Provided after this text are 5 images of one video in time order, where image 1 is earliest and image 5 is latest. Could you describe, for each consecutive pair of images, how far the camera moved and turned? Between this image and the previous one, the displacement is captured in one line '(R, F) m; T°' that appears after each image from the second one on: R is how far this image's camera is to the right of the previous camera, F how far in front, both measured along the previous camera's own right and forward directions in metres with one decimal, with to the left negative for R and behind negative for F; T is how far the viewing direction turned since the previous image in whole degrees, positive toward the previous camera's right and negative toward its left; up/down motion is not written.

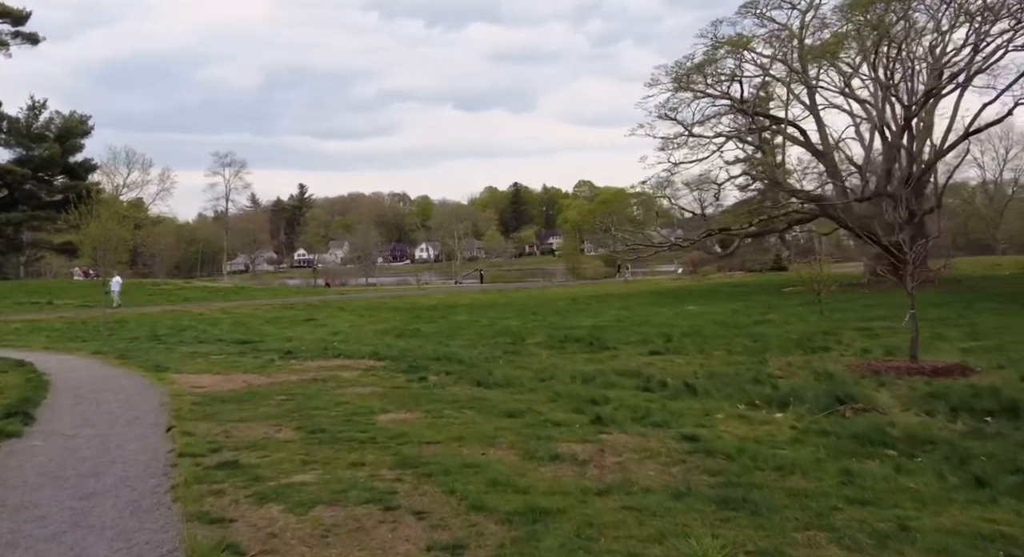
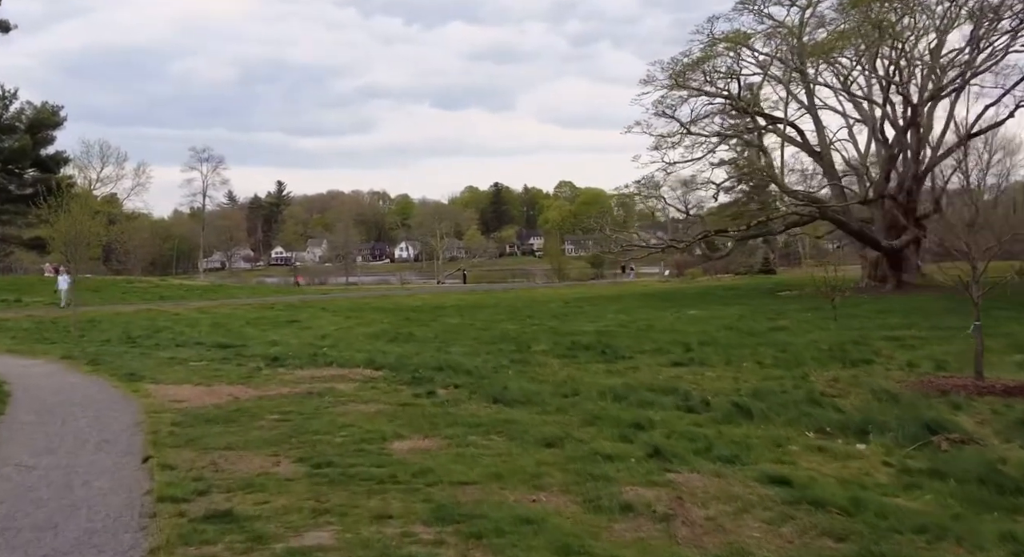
(-0.5, +1.2) m; +1°
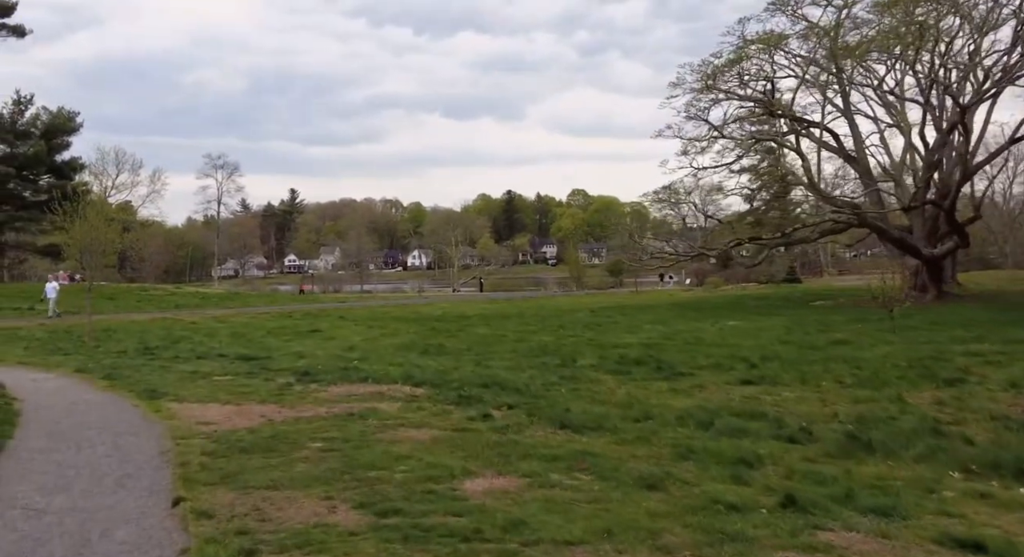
(-0.6, +1.0) m; -1°
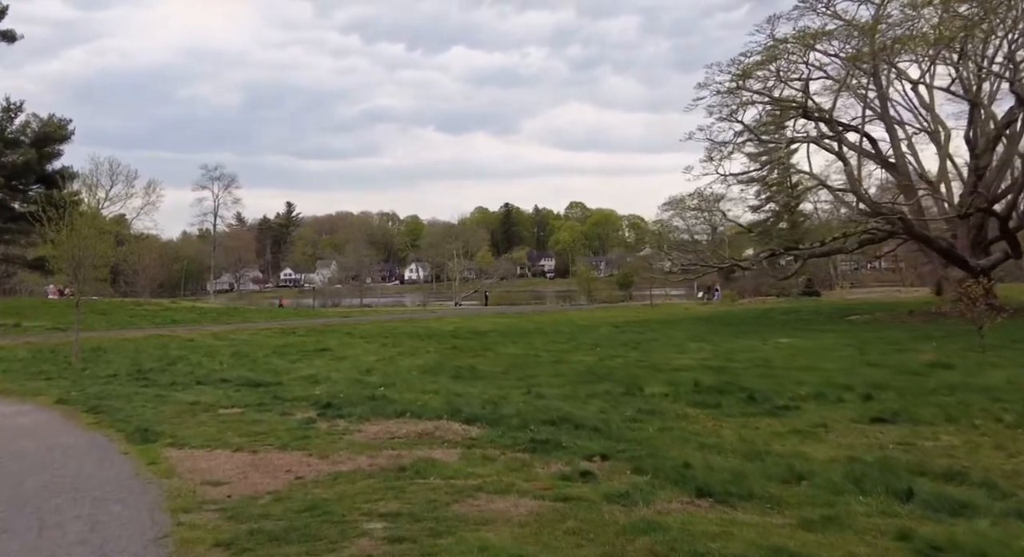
(-0.9, +2.2) m; 0°
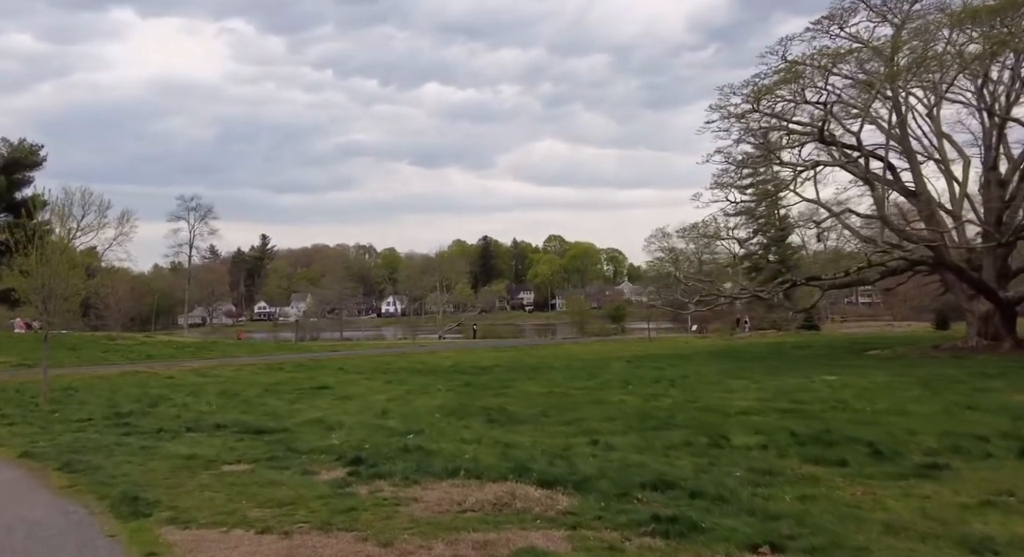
(-1.1, +2.0) m; +2°
